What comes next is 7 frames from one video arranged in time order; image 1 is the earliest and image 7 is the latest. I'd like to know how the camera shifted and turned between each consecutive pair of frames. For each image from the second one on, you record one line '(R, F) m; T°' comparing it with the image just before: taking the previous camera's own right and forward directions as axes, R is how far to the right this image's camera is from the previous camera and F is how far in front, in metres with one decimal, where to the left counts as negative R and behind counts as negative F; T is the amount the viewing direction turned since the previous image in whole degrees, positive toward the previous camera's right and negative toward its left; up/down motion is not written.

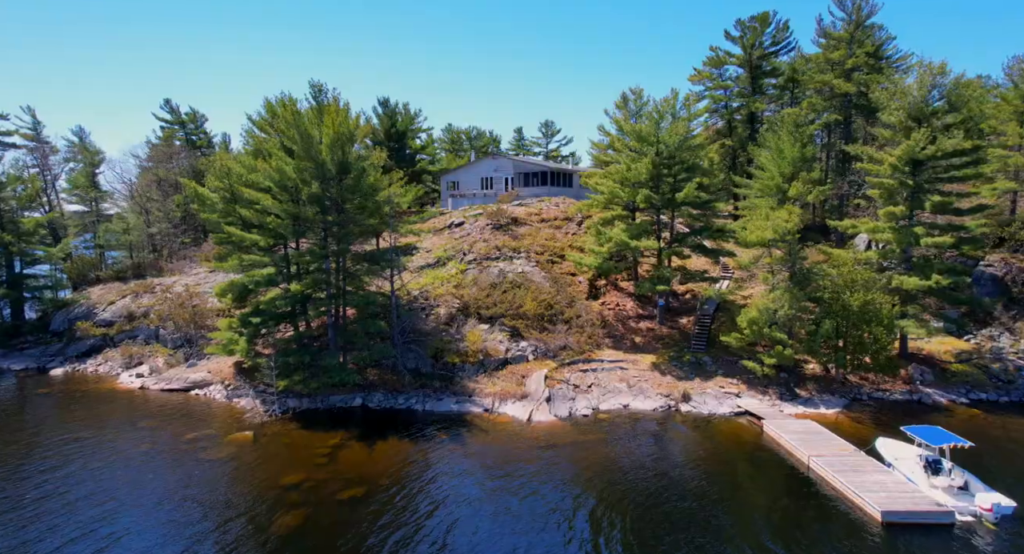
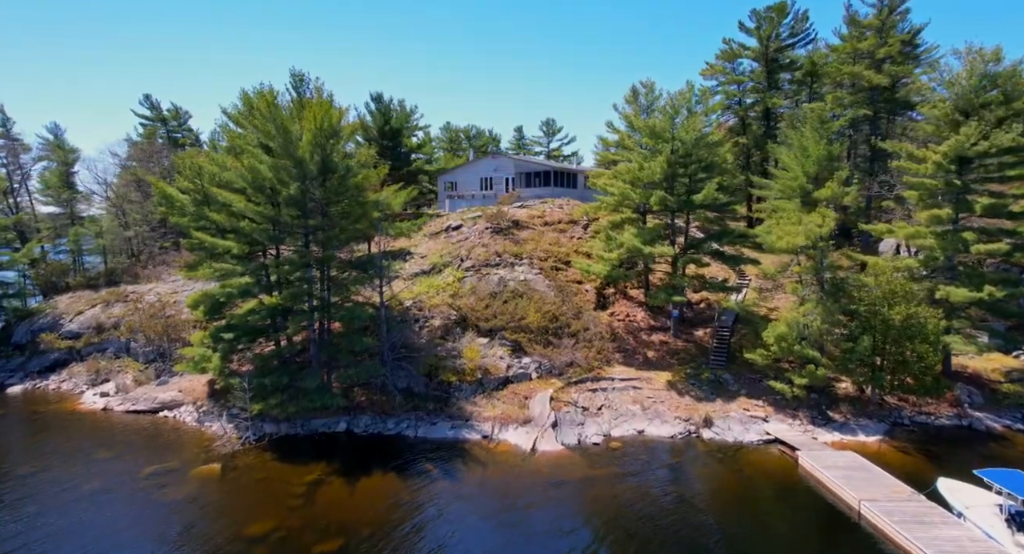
(-0.1, +2.0) m; 0°
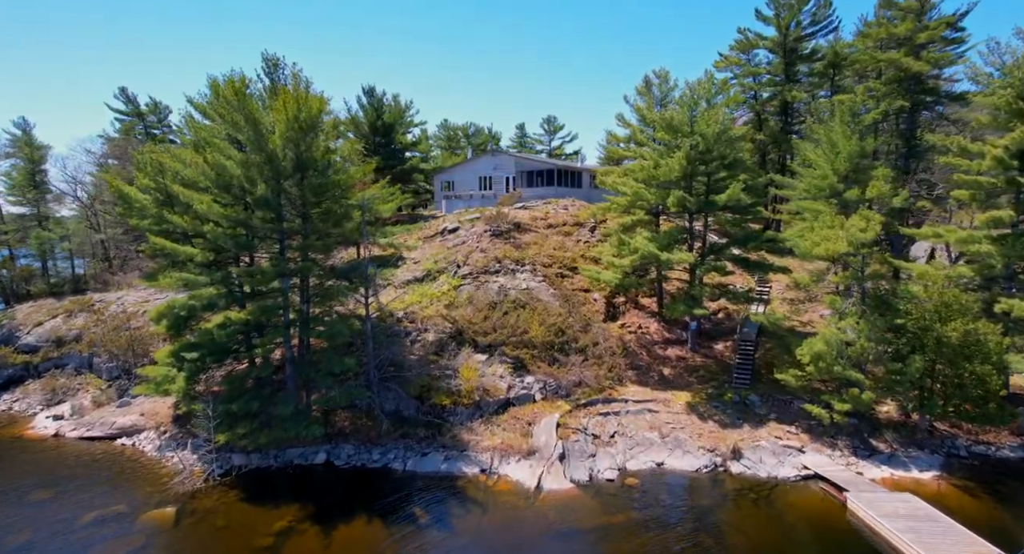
(-0.1, +2.1) m; 0°
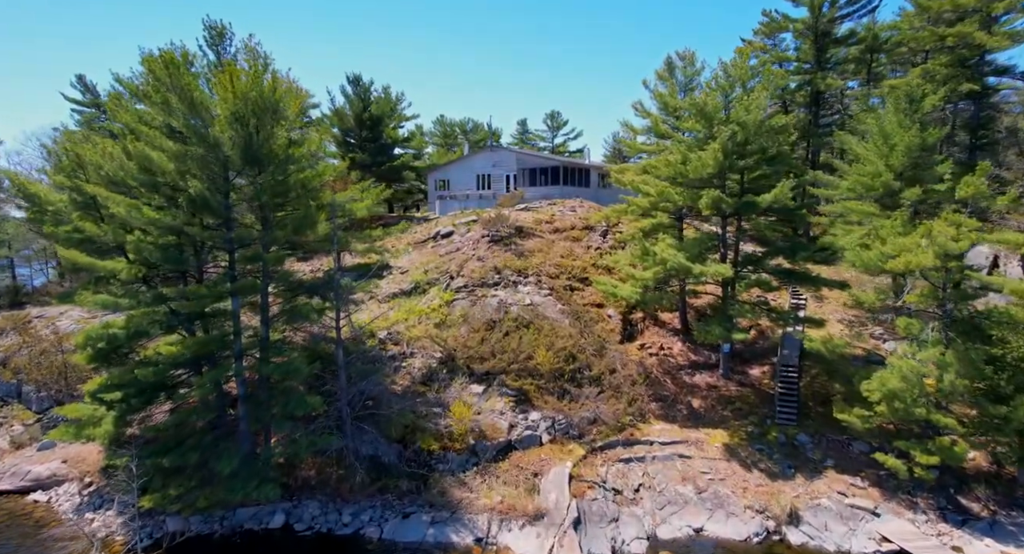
(-0.1, +3.0) m; 0°
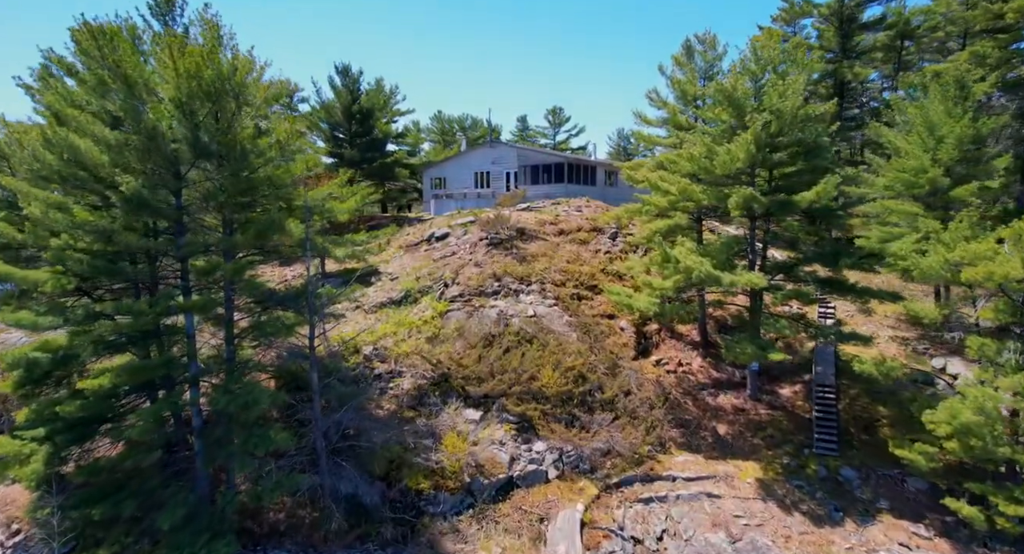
(0.0, +2.0) m; 0°
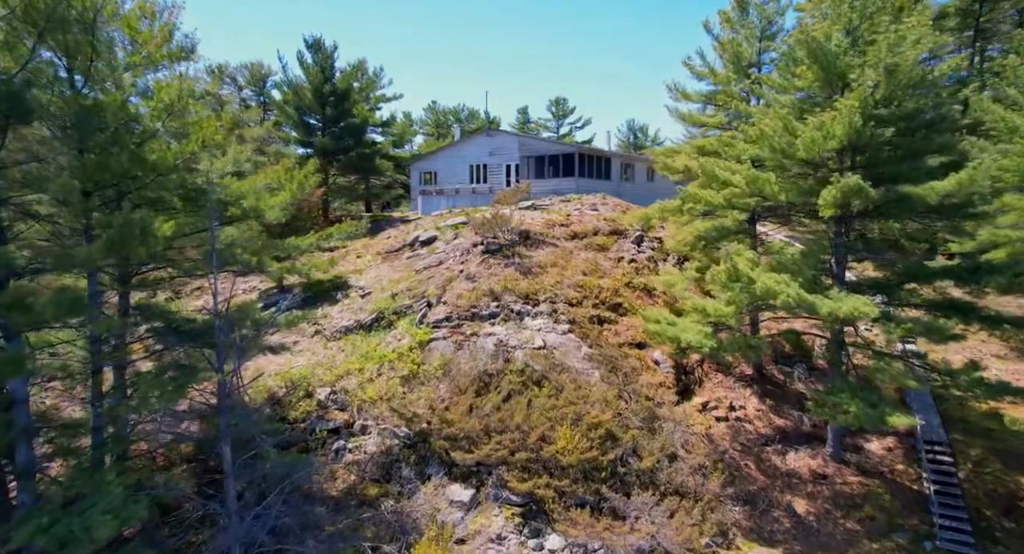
(-0.1, +4.0) m; 0°
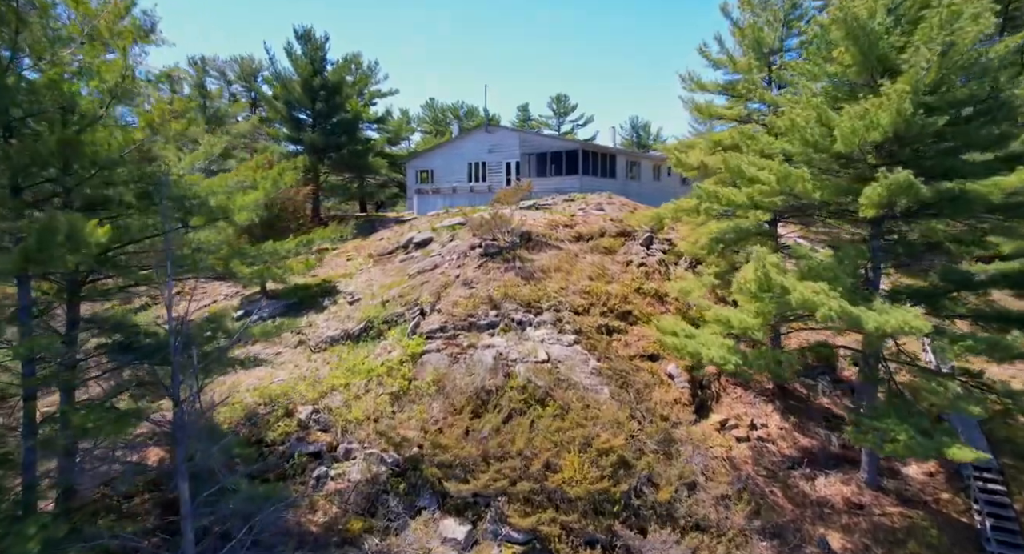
(0.0, +1.1) m; 0°
